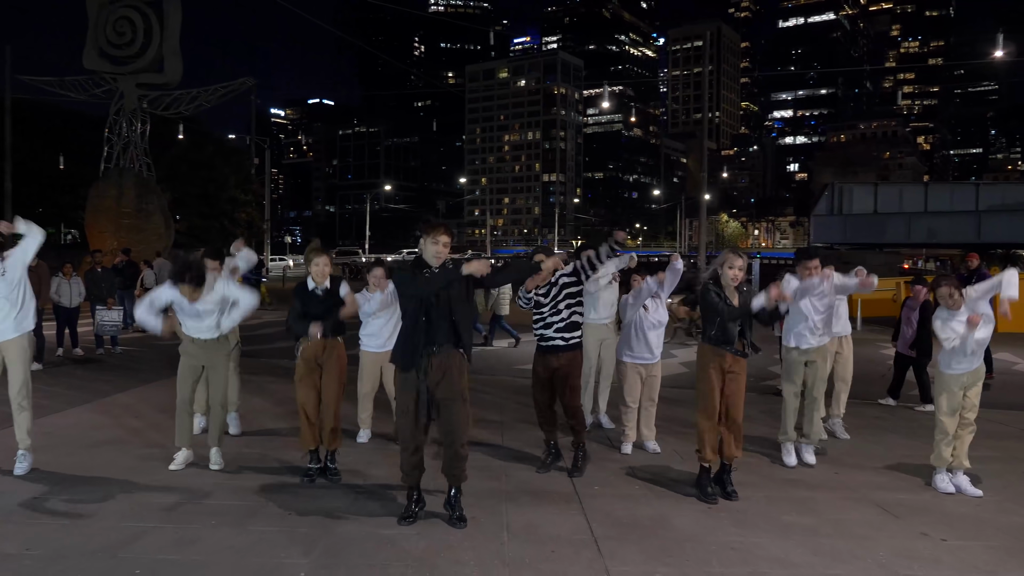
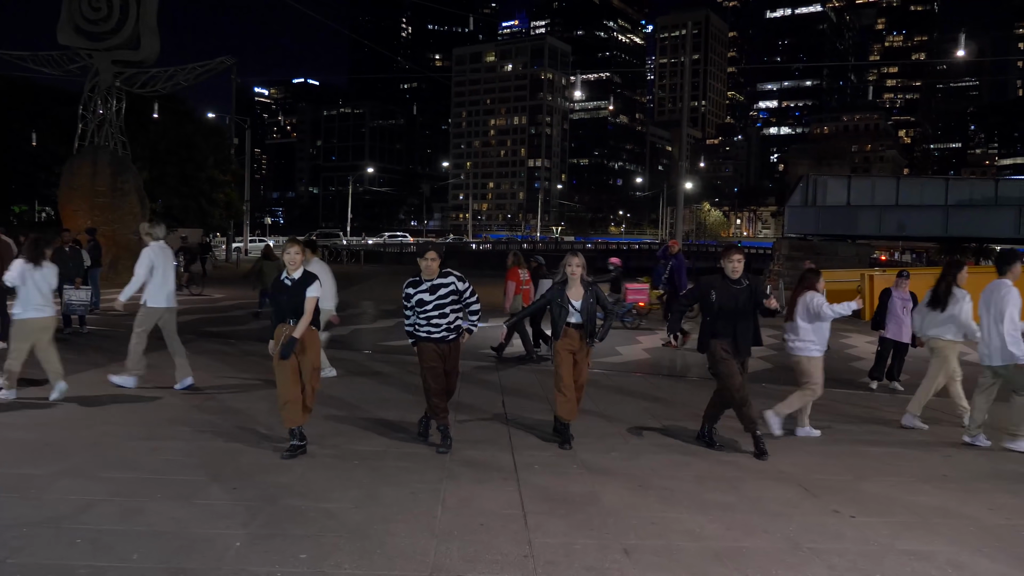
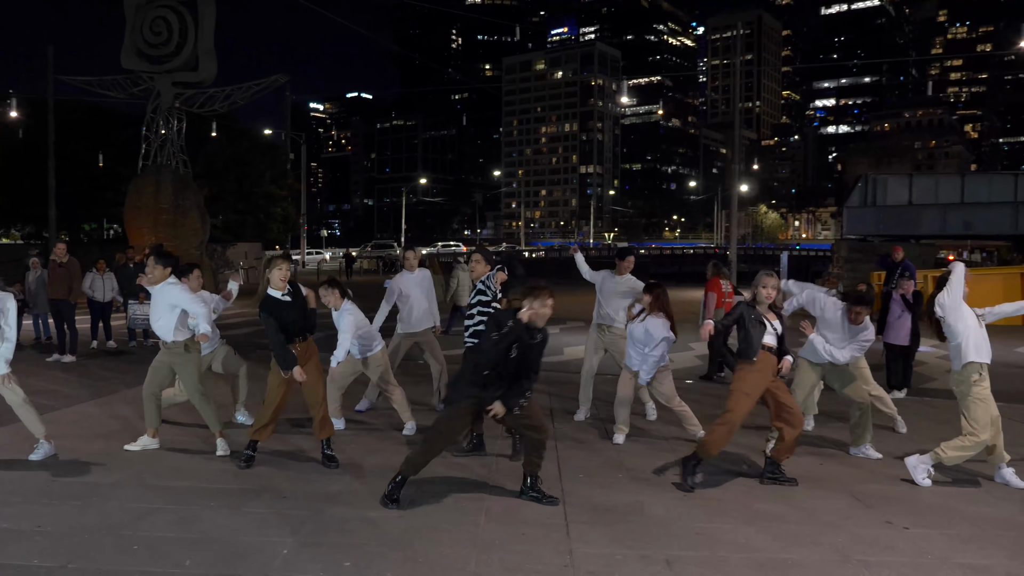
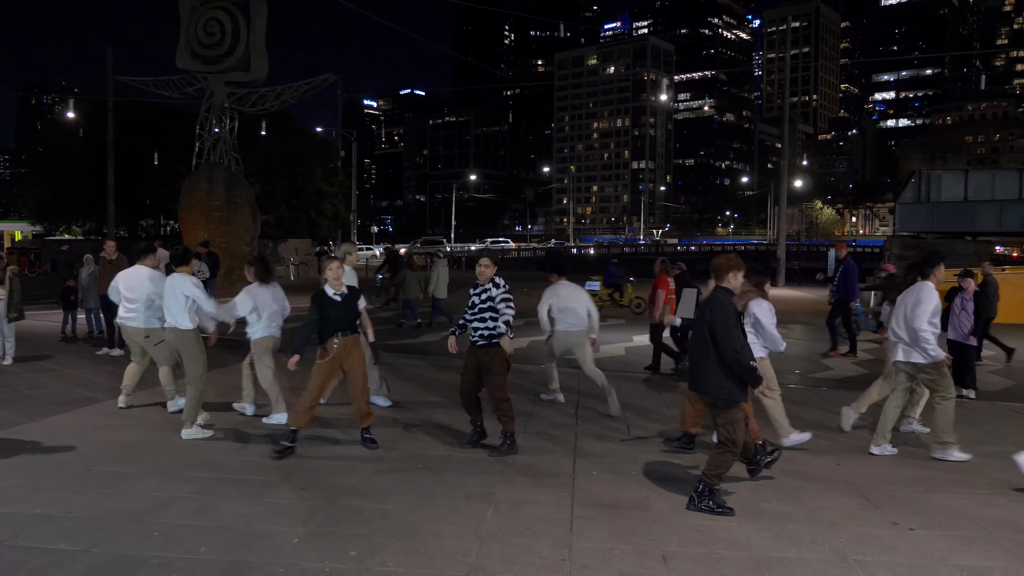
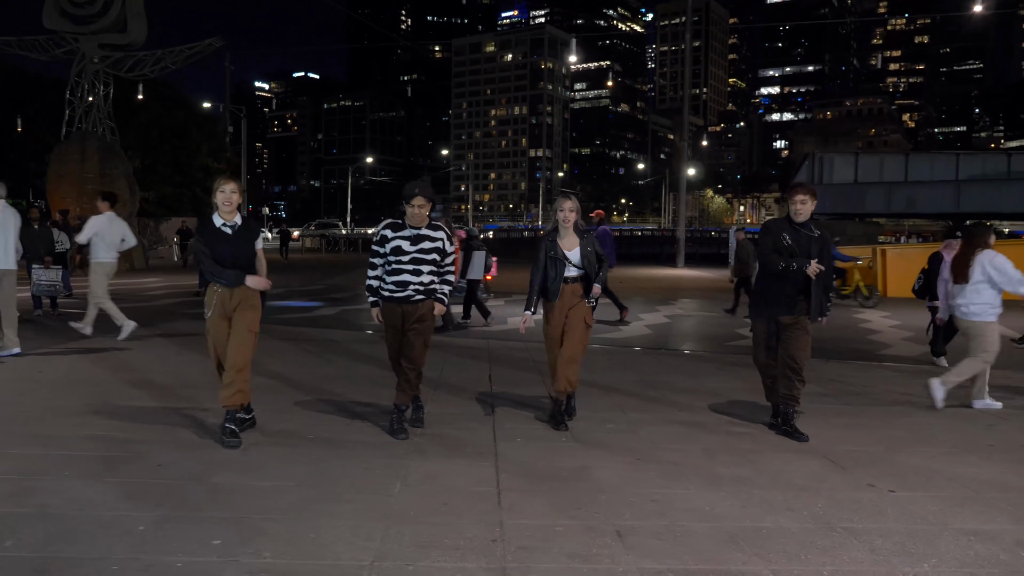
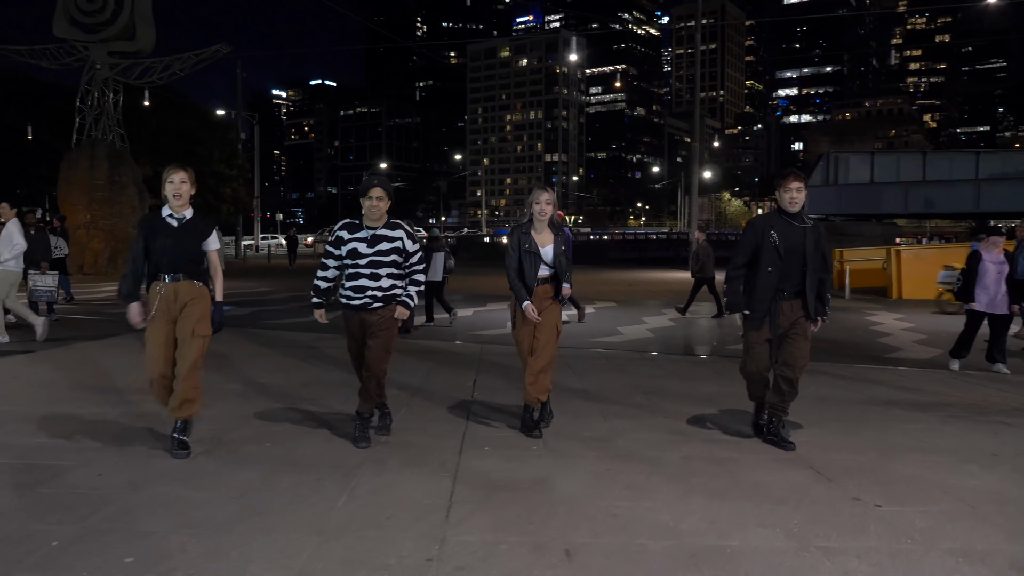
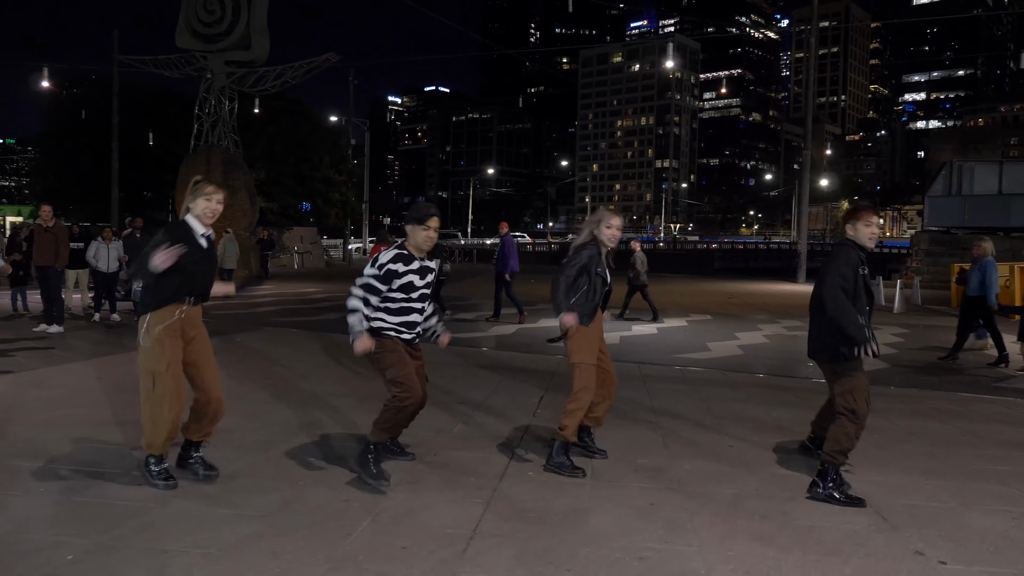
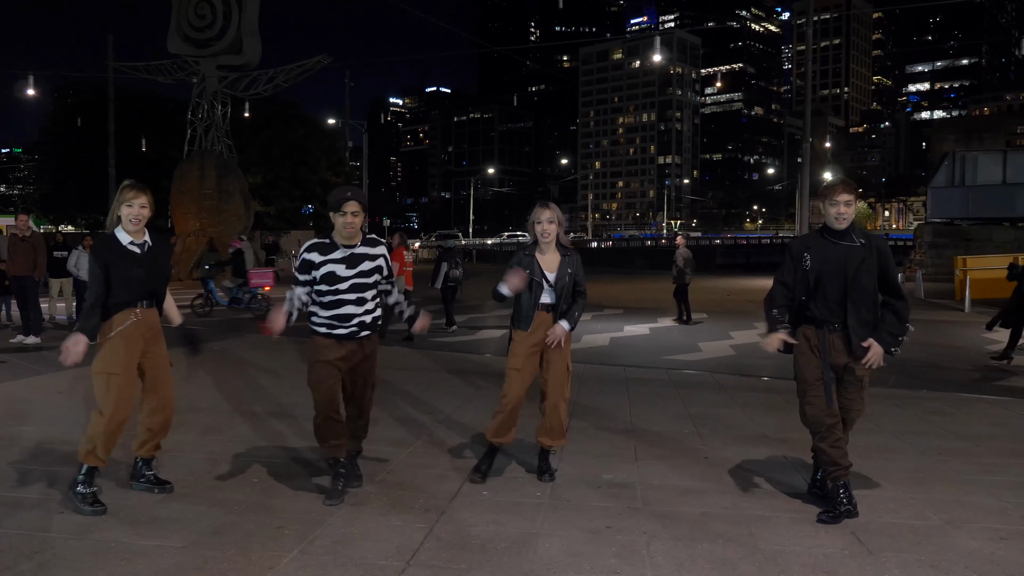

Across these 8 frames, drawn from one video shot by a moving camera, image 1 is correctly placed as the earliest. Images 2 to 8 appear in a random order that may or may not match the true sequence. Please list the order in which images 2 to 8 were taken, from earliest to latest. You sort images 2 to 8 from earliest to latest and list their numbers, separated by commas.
3, 4, 2, 5, 6, 8, 7
